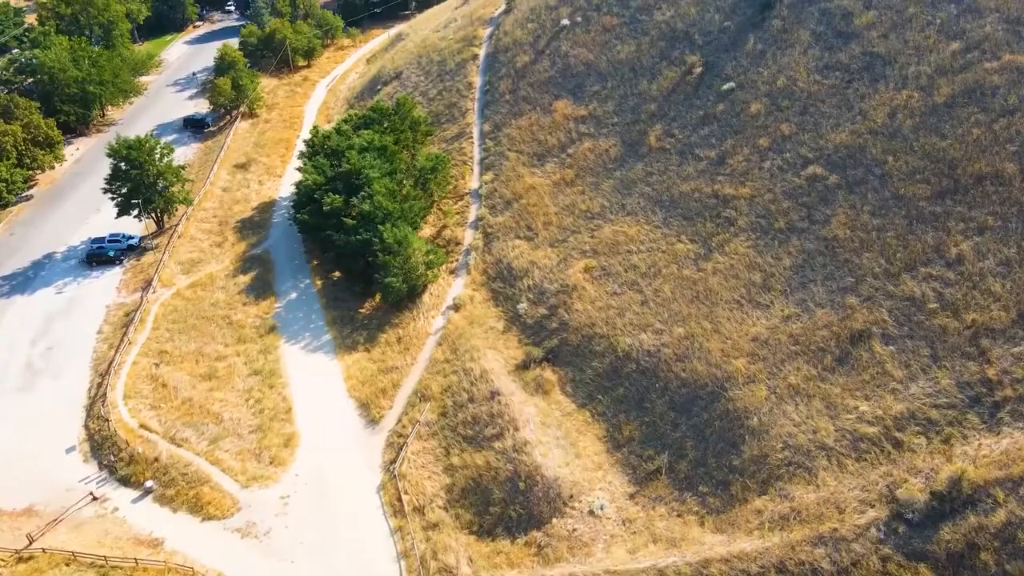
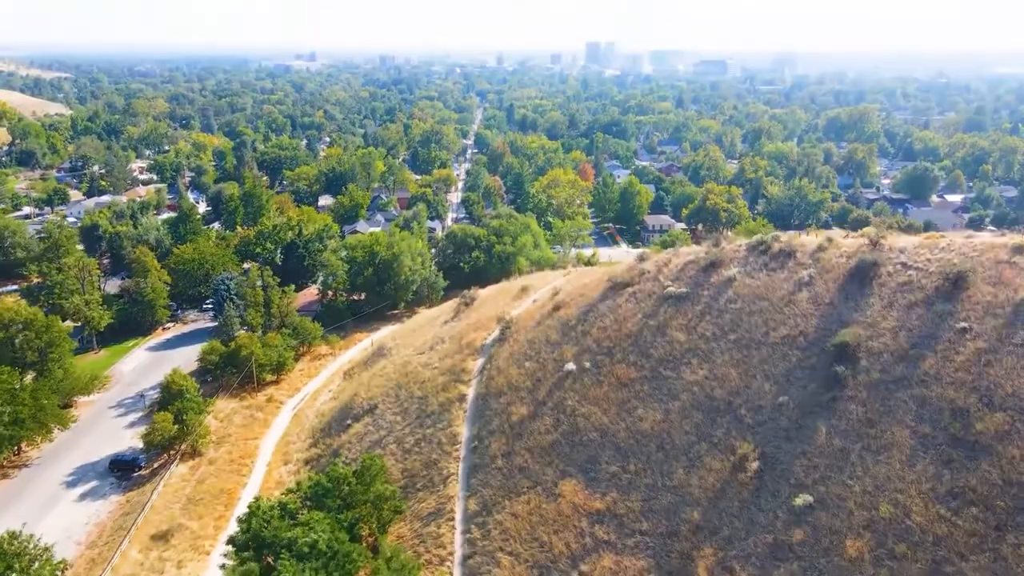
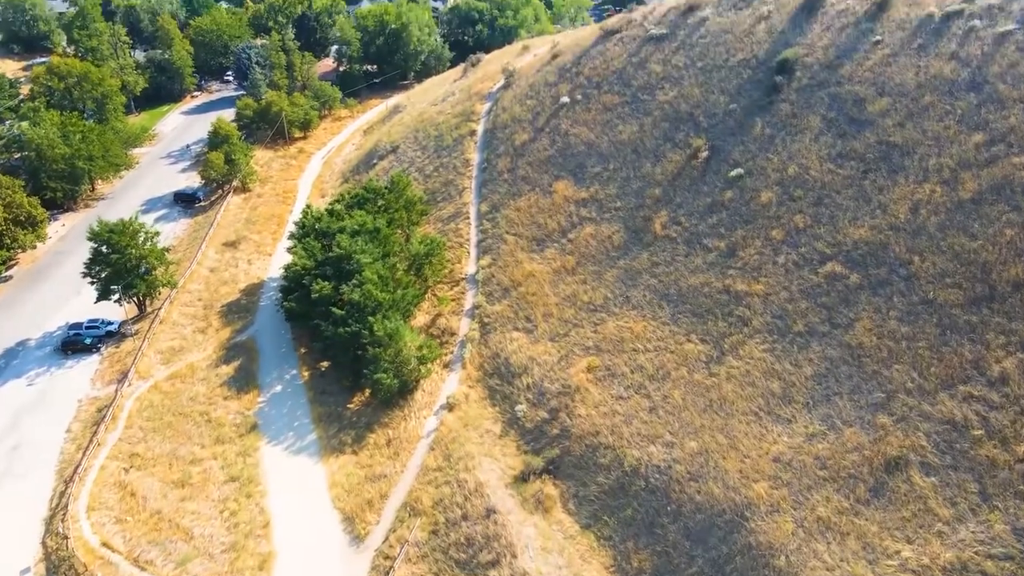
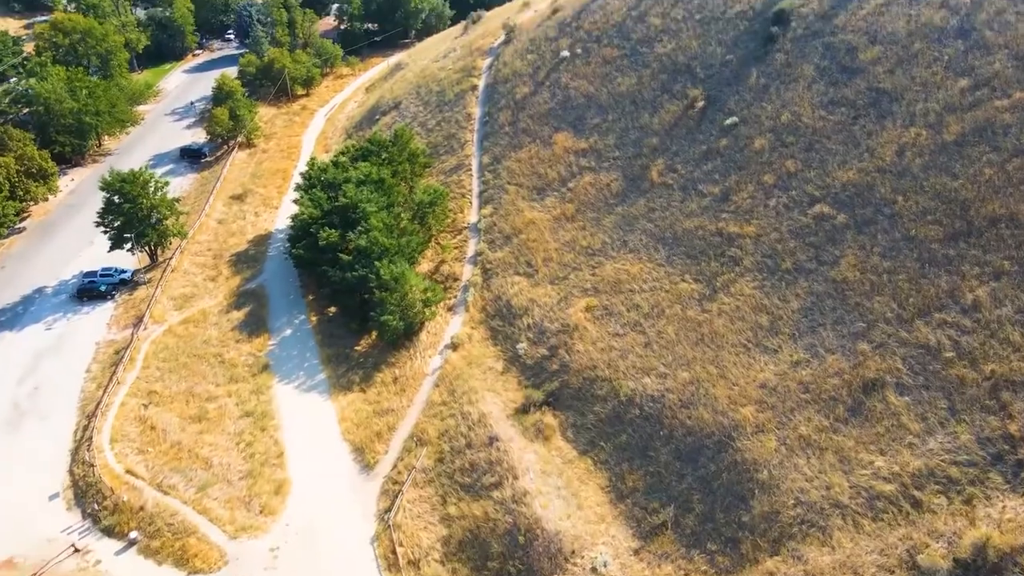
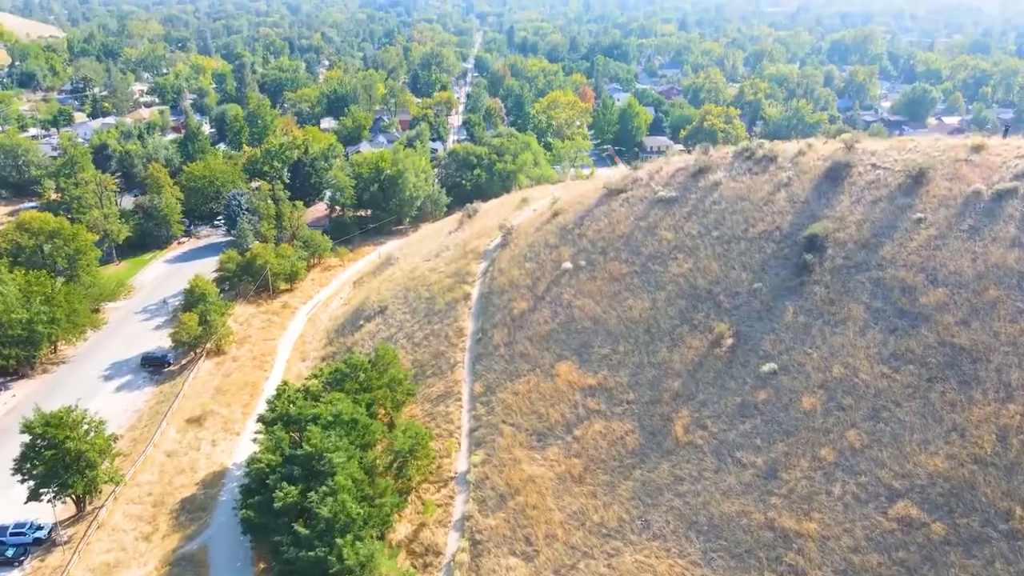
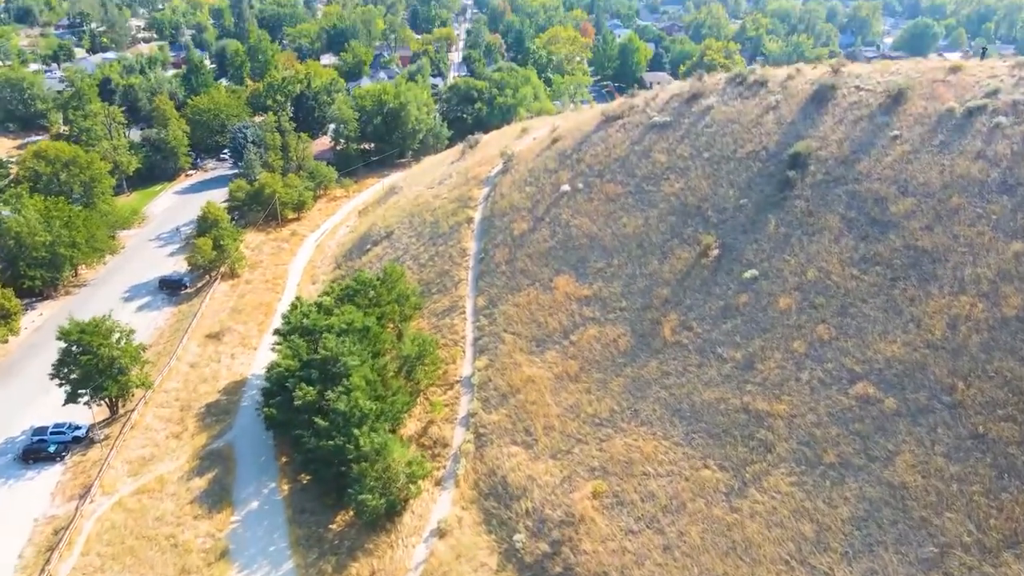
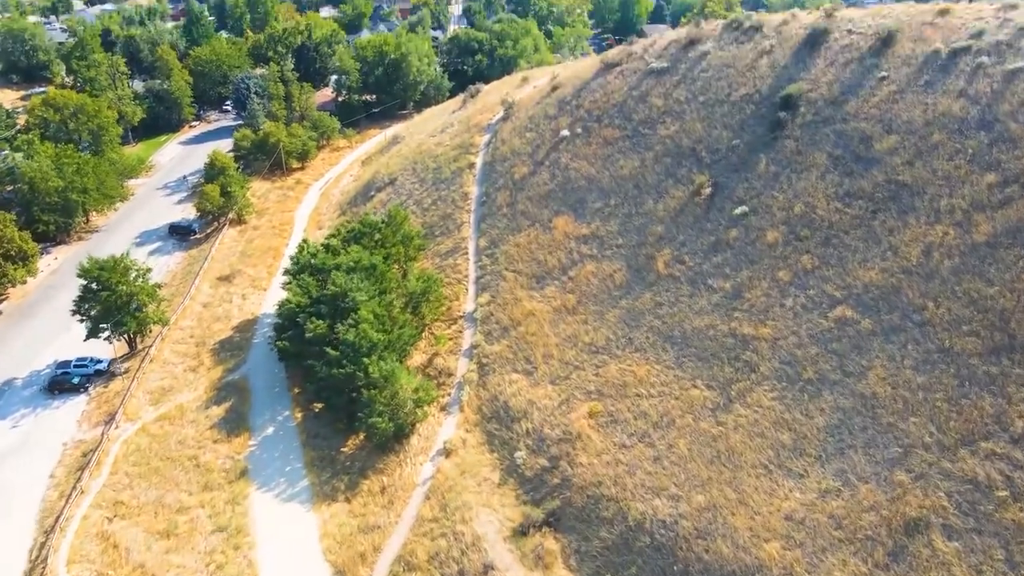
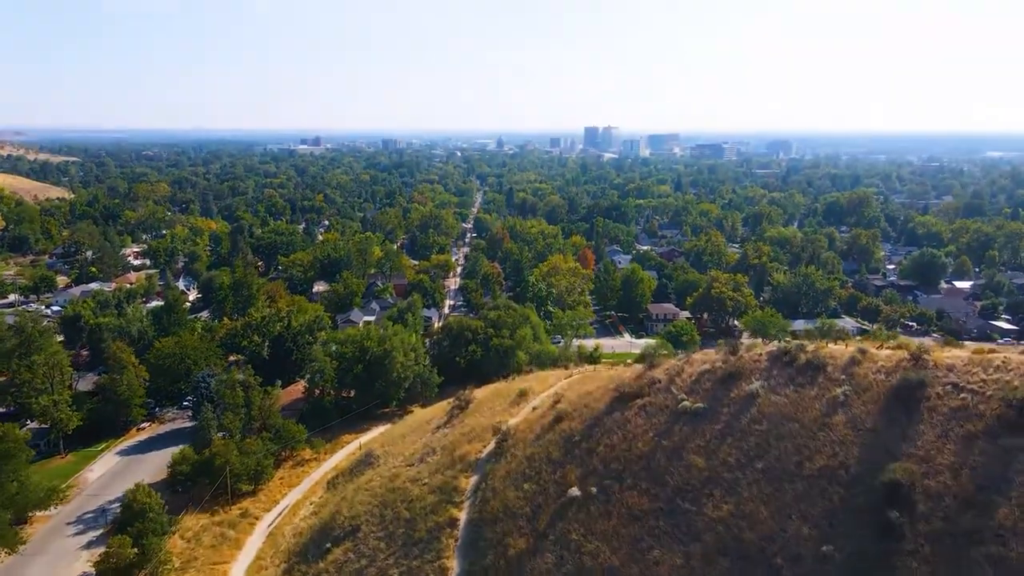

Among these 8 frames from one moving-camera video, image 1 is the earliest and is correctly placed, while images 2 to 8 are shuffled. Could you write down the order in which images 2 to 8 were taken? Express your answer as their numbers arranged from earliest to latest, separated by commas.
4, 3, 7, 6, 5, 2, 8
